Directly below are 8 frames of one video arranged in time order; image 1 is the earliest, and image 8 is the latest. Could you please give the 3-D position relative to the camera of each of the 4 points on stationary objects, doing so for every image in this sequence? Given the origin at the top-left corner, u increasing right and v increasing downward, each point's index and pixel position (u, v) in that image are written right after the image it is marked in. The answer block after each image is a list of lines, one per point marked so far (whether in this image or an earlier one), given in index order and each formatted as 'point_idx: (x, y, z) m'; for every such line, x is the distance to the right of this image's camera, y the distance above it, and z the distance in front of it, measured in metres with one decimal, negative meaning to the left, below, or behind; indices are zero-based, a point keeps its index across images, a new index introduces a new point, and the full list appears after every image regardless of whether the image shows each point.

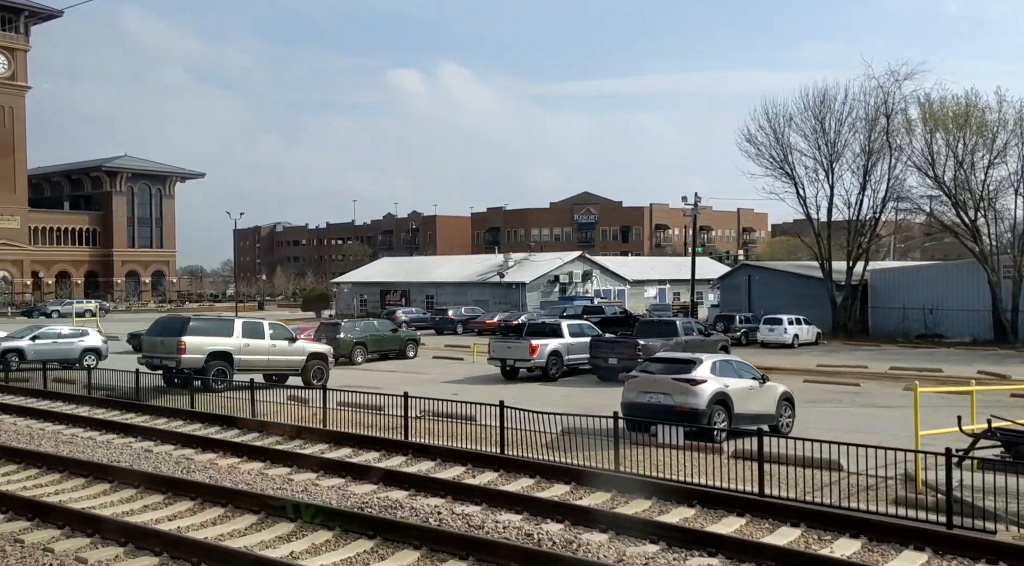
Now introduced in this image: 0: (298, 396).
0: (-4.0, -2.1, +18.3) m
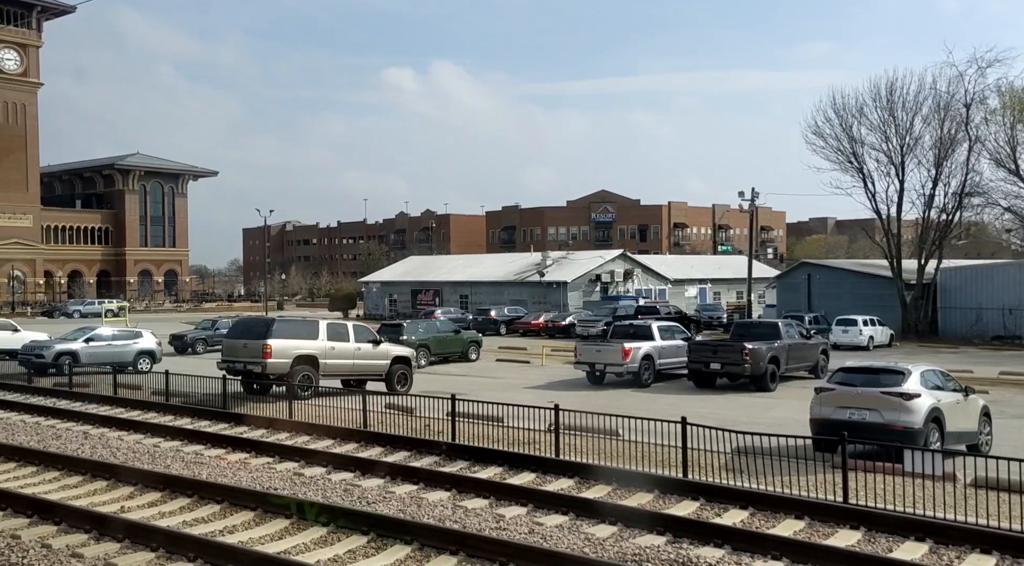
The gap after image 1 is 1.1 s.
0: (-1.9, -2.2, +16.9) m
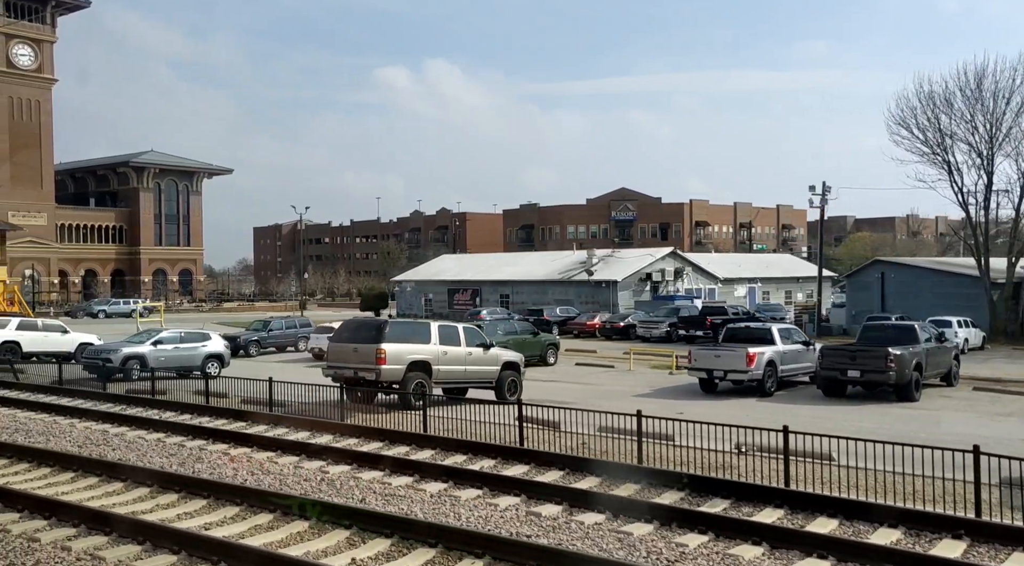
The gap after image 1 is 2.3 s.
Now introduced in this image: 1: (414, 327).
0: (+0.6, -2.2, +15.3) m
1: (-1.9, -0.8, +18.7) m
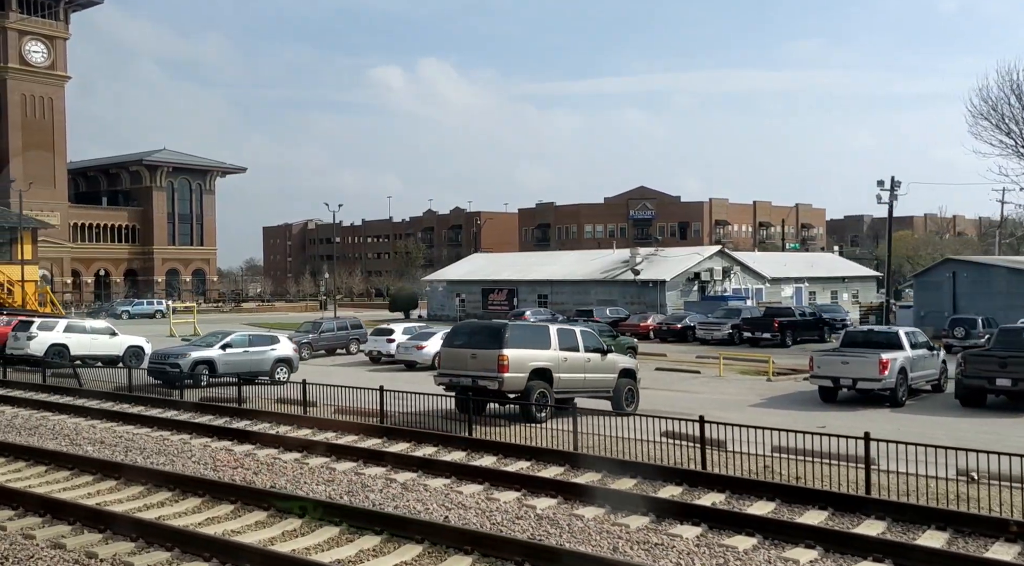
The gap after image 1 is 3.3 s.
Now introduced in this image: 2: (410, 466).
0: (+2.8, -2.2, +13.7) m
1: (+0.4, -0.9, +17.2) m
2: (-1.1, -2.2, +11.5) m
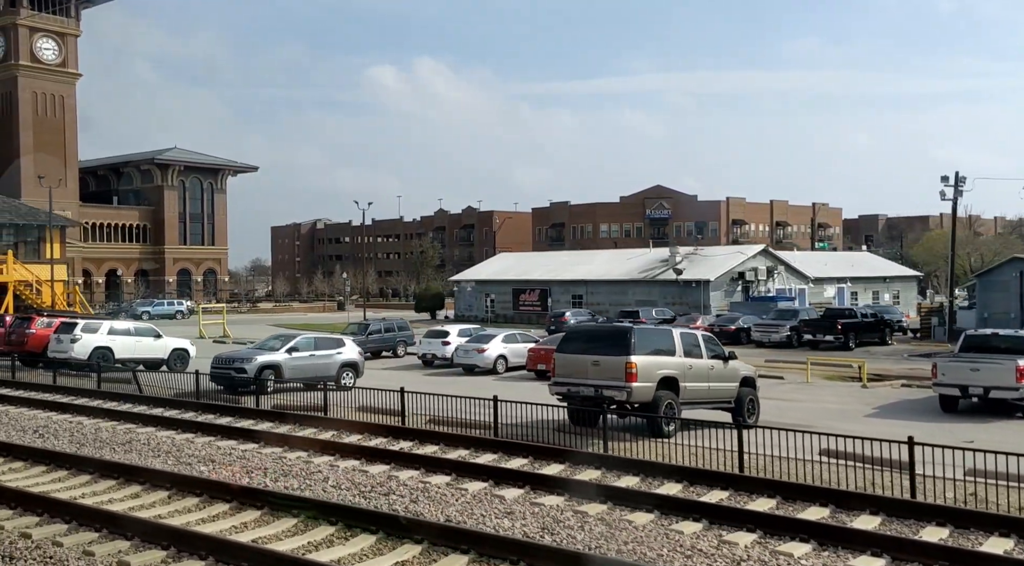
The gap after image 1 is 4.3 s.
0: (+4.7, -2.2, +12.3) m
1: (+2.4, -0.9, +15.8) m
2: (+0.8, -2.2, +10.2) m
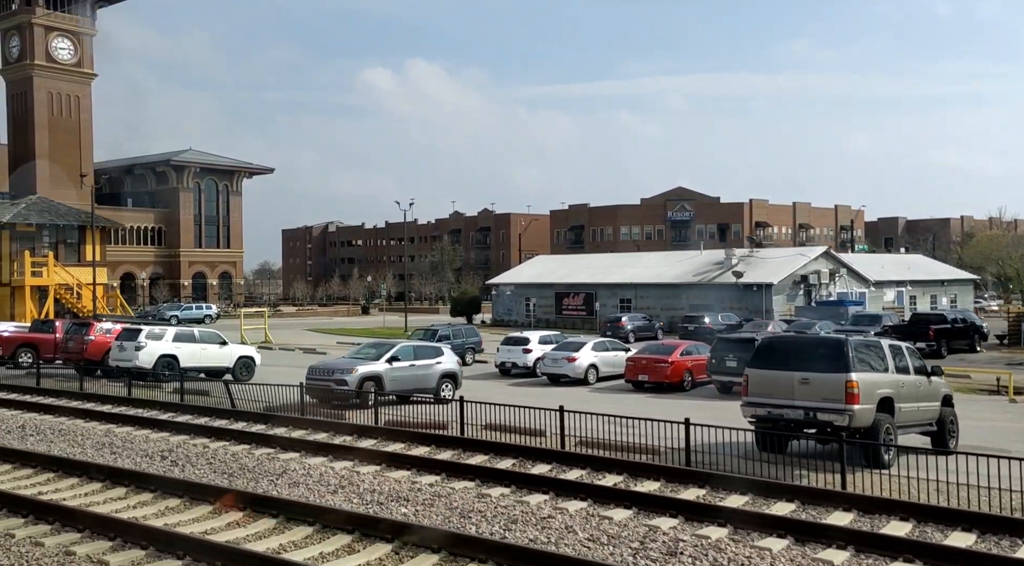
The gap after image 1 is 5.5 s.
0: (+7.4, -2.3, +10.4) m
1: (+5.1, -1.0, +13.9) m
2: (+3.5, -2.3, +8.3) m
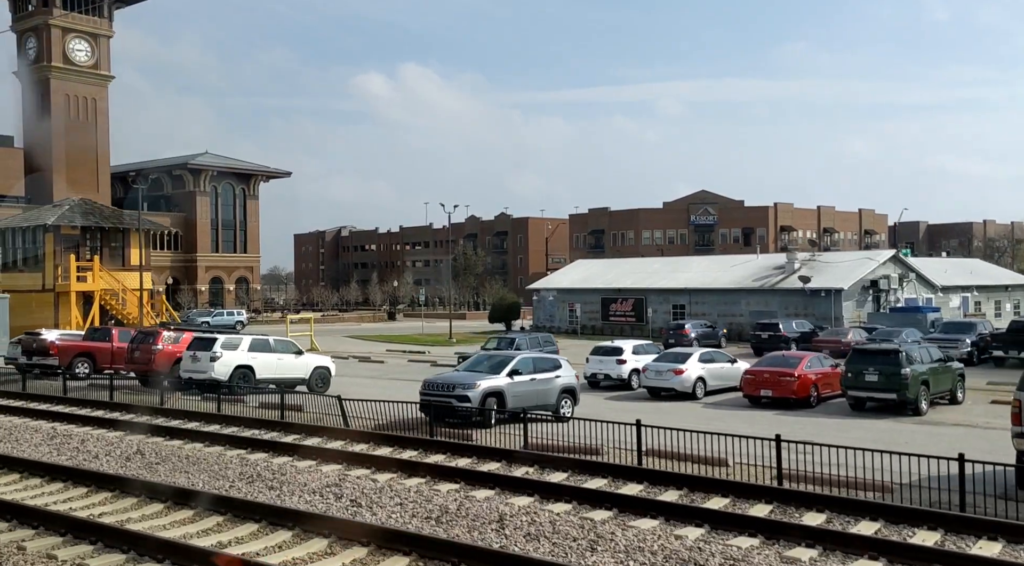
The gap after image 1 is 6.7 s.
0: (+10.2, -2.4, +8.3) m
1: (+7.9, -1.1, +11.8) m
2: (+6.2, -2.4, +6.2) m
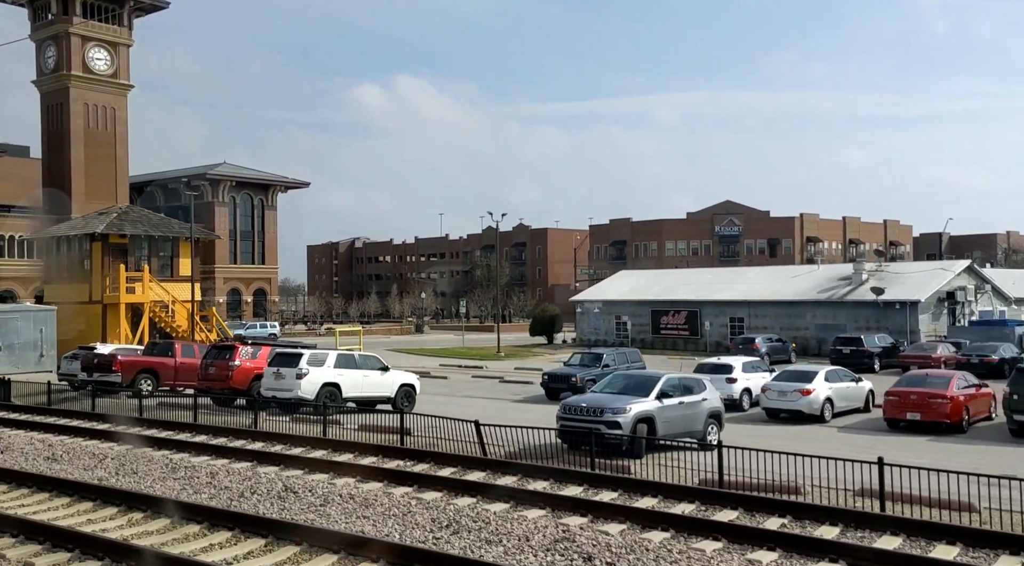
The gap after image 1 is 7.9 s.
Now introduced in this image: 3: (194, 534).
0: (+13.0, -2.5, +6.0) m
1: (+10.8, -1.3, +9.6) m
2: (+9.0, -2.5, +4.0) m
3: (-3.8, -3.0, +11.5) m
